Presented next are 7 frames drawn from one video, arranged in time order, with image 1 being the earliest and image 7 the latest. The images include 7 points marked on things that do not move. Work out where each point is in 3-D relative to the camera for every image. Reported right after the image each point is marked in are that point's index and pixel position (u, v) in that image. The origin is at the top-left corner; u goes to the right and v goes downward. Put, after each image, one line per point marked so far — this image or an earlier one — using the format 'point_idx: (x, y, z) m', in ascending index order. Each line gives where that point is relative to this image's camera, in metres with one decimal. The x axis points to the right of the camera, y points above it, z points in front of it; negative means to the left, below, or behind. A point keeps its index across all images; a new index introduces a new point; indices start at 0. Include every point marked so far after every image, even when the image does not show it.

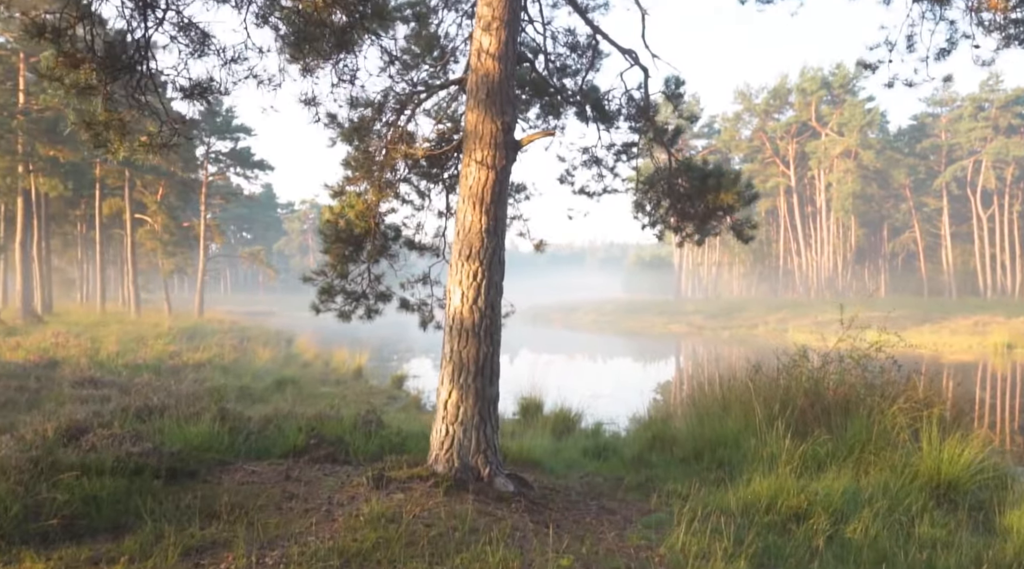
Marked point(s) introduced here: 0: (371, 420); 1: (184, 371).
0: (-1.5, -1.4, +8.8) m
1: (-5.9, -1.5, +15.3) m
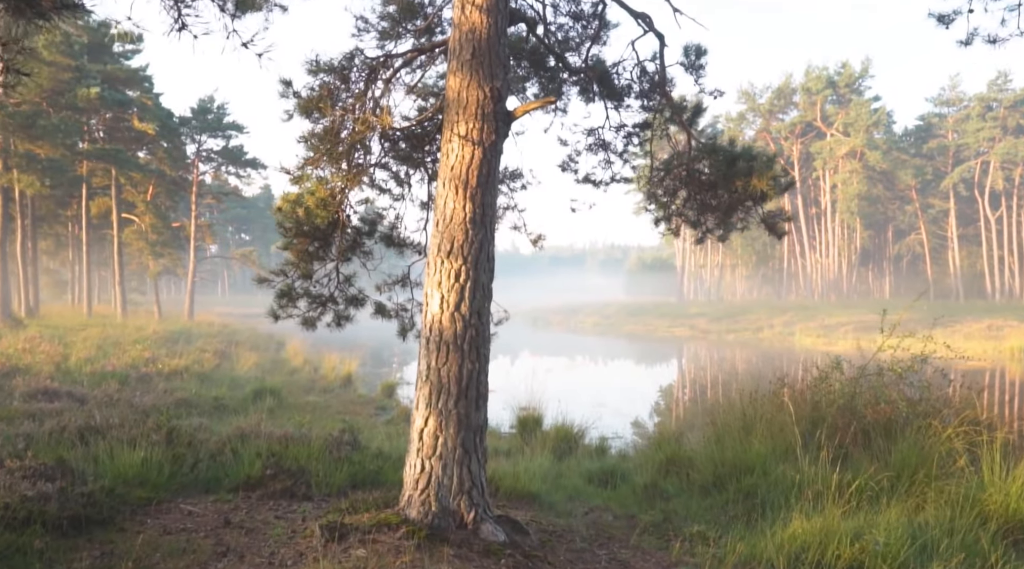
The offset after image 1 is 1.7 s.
0: (-1.5, -1.4, +7.7) m
1: (-6.0, -1.6, +14.2) m
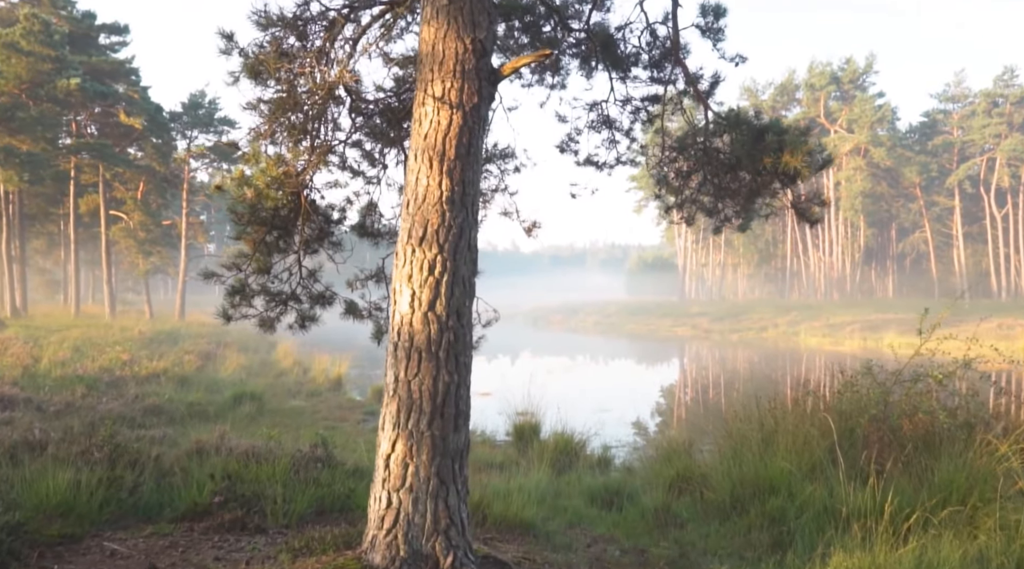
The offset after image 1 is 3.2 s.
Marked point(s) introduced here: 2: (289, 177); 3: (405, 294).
0: (-1.6, -1.4, +6.8) m
1: (-6.0, -1.5, +13.3) m
2: (-1.4, +0.7, +5.3) m
3: (-0.5, 0.0, +4.0) m
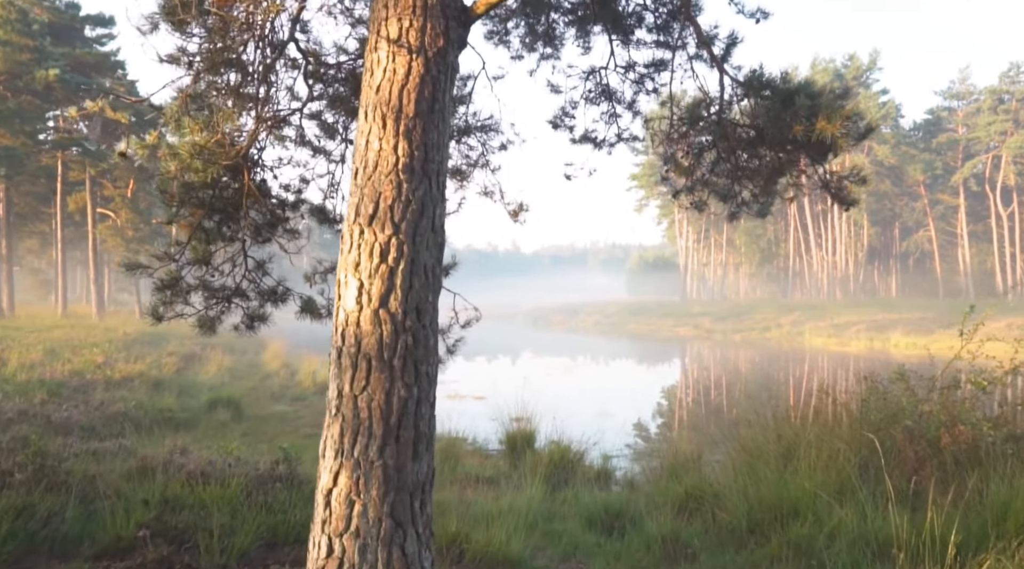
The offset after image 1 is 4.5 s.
0: (-1.7, -1.4, +6.0) m
1: (-6.1, -1.5, +12.5) m
2: (-1.5, +0.7, +4.5) m
3: (-0.6, 0.0, +3.2) m
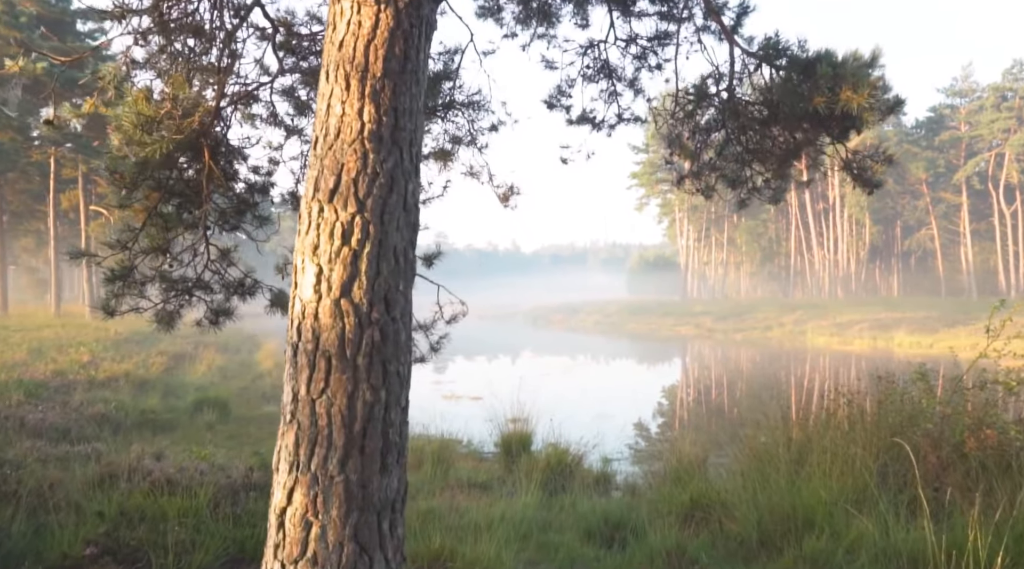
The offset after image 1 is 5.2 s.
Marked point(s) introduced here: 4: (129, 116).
0: (-1.7, -1.3, +5.6) m
1: (-6.2, -1.5, +12.0) m
2: (-1.6, +0.8, +4.0) m
3: (-0.7, 0.0, +2.8) m
4: (-1.8, +0.8, +3.9) m
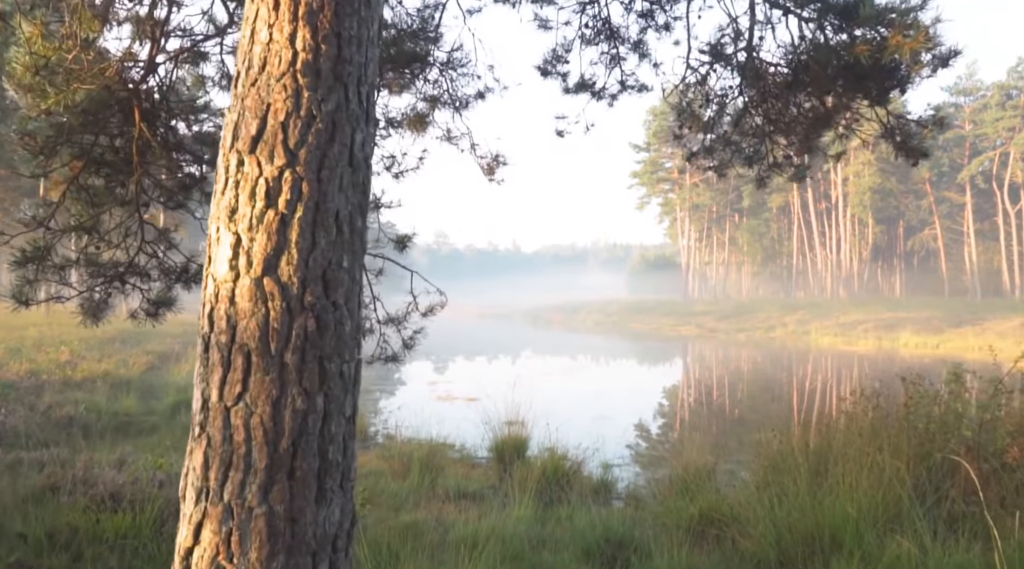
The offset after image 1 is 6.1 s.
0: (-1.8, -1.2, +5.0) m
1: (-6.2, -1.4, +11.4) m
2: (-1.6, +0.8, +3.4) m
3: (-0.7, +0.1, +2.1) m
4: (-1.8, +0.8, +3.3) m
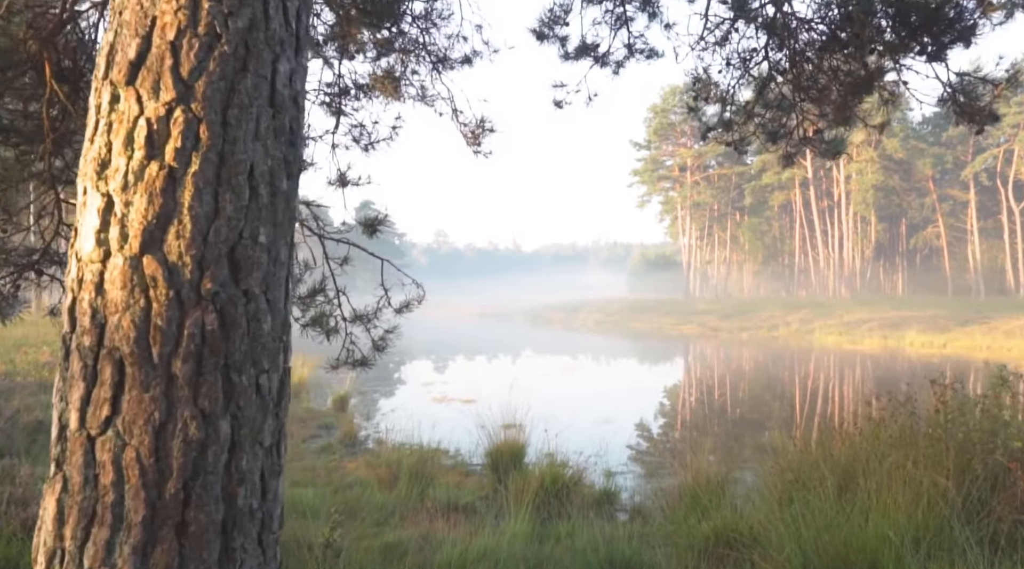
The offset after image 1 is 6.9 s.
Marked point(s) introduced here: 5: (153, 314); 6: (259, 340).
0: (-1.8, -1.2, +4.4) m
1: (-6.3, -1.4, +10.9) m
2: (-1.7, +0.9, +2.8) m
3: (-0.8, +0.1, +1.6) m
4: (-1.9, +0.9, +2.7) m
5: (-0.6, -0.1, +1.5) m
6: (-0.5, -0.1, +1.6) m
